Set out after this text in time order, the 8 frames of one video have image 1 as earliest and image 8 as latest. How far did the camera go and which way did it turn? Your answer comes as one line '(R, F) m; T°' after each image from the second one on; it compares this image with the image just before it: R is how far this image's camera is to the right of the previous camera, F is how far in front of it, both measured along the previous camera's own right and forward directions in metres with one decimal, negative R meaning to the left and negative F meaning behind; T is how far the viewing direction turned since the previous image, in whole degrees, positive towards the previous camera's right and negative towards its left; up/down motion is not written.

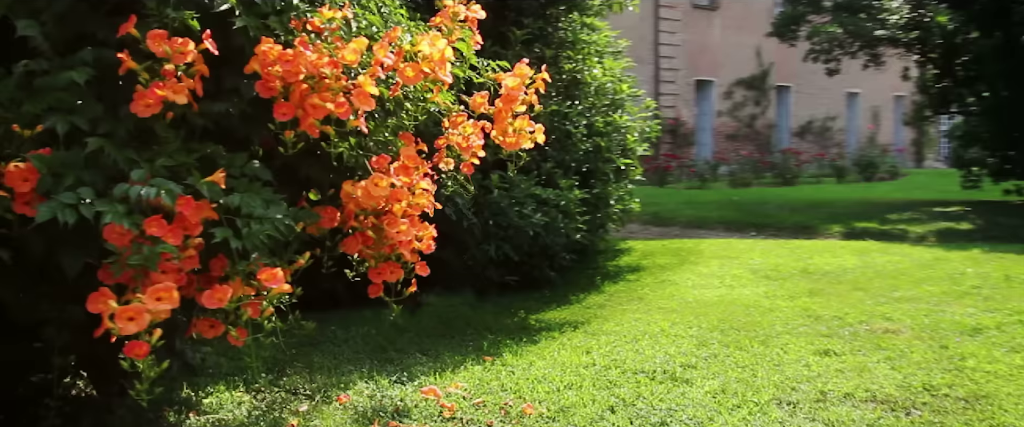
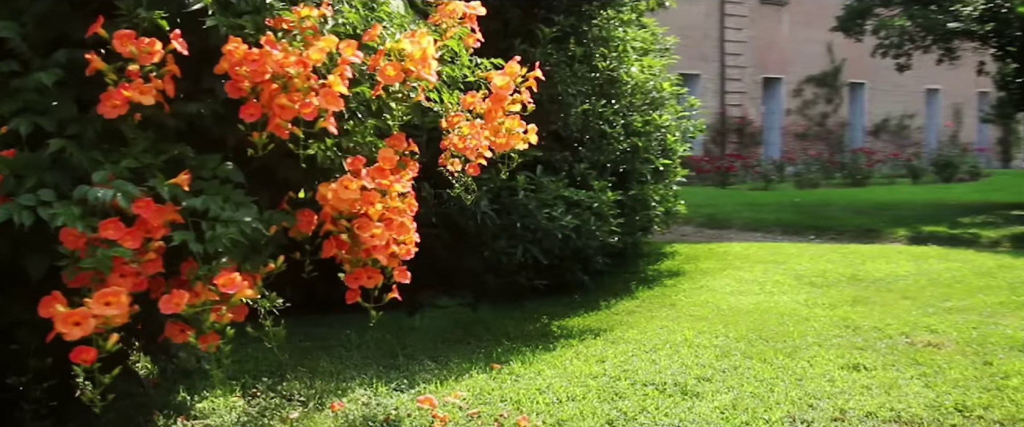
(+0.4, +0.2) m; -5°
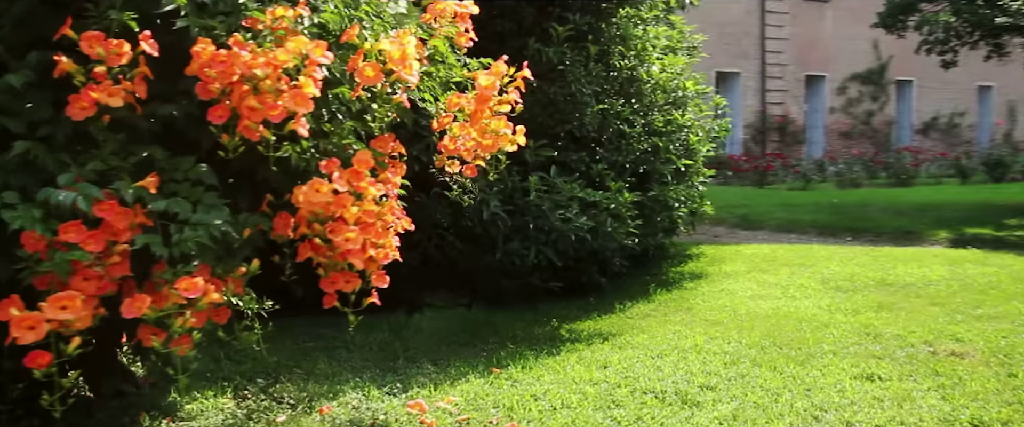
(+0.3, +0.1) m; -3°
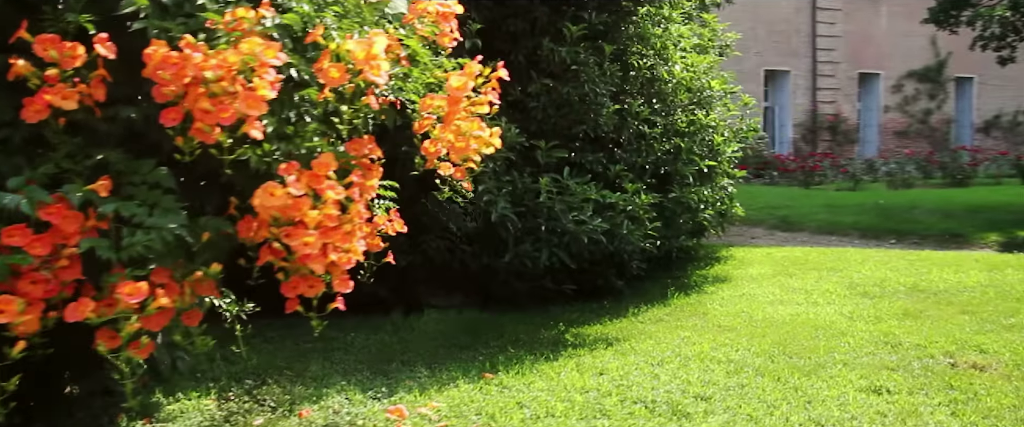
(+0.4, +0.1) m; -4°
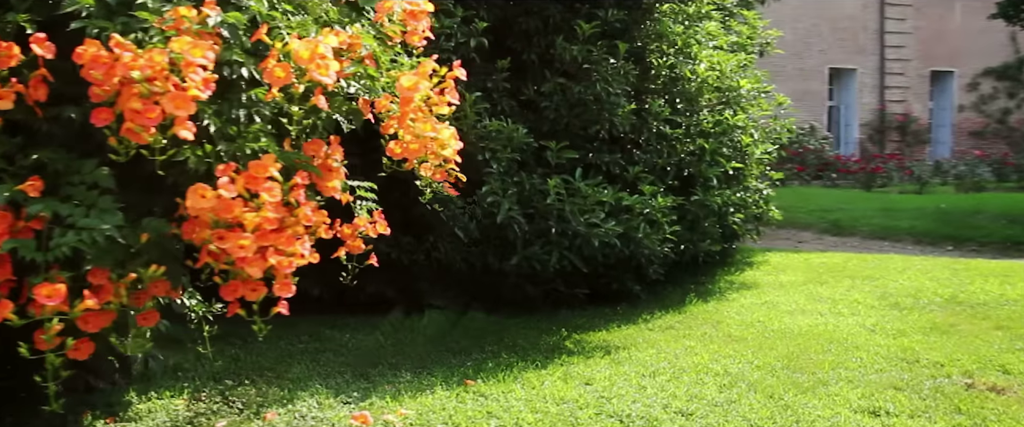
(+0.5, +0.2) m; -5°
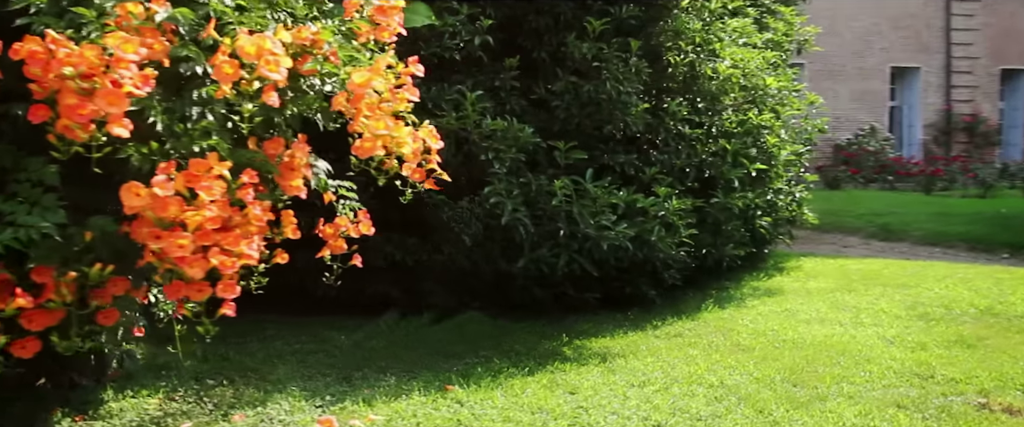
(+0.5, +0.2) m; -5°
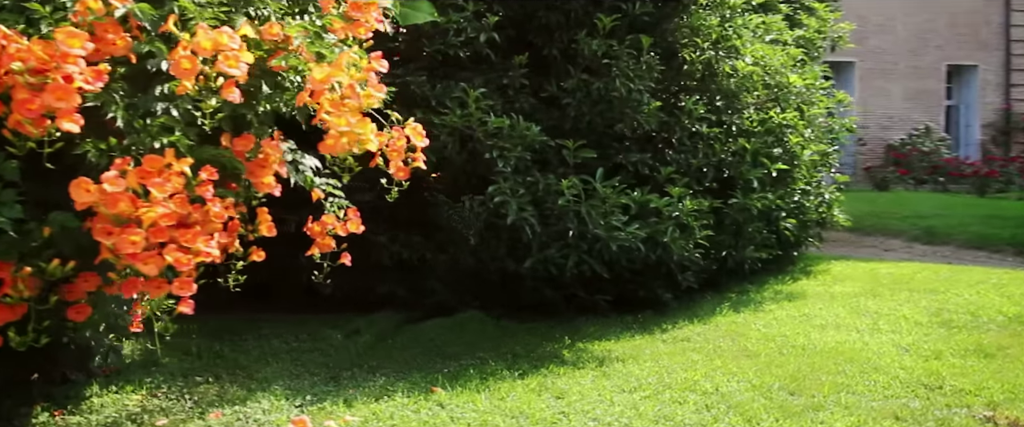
(+0.4, +0.1) m; -4°
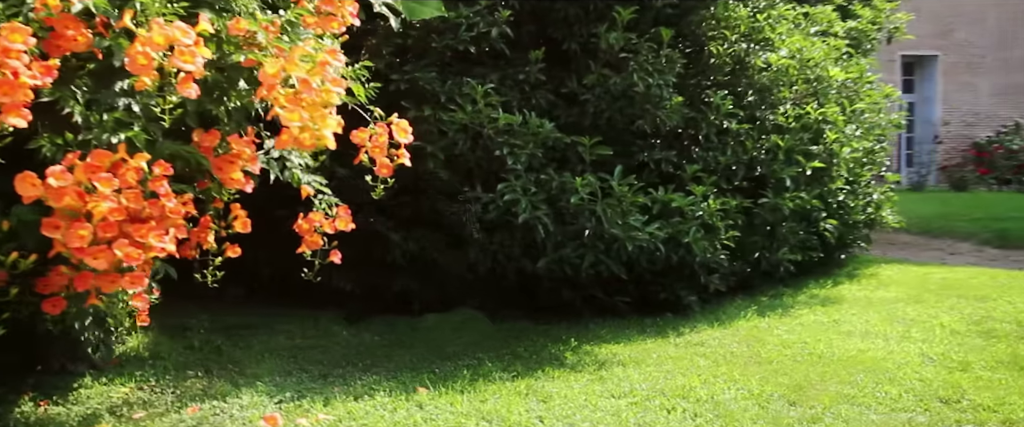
(+0.6, +0.1) m; -6°
